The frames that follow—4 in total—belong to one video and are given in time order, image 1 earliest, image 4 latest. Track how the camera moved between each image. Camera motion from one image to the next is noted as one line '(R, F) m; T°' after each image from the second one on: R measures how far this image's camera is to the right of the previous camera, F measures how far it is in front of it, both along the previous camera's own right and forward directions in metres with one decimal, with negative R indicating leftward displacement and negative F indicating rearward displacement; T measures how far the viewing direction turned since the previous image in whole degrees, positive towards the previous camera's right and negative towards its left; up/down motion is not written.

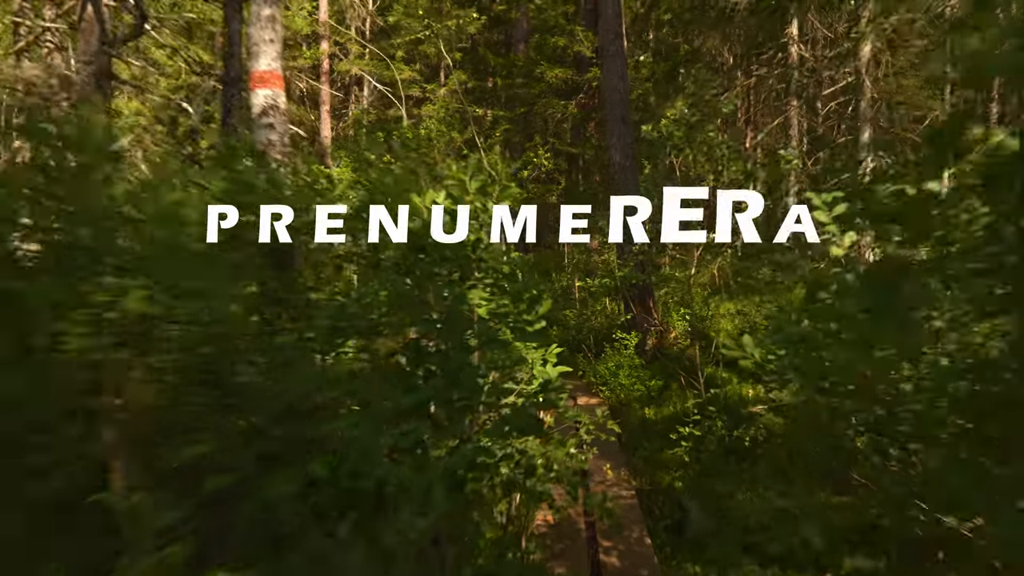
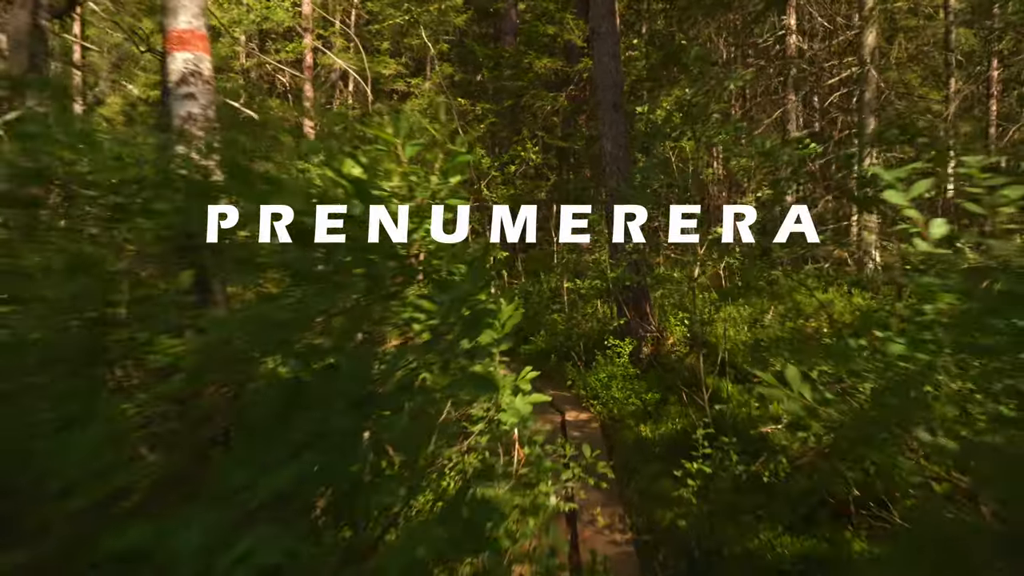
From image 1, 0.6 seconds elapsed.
(+0.1, +0.7) m; +1°
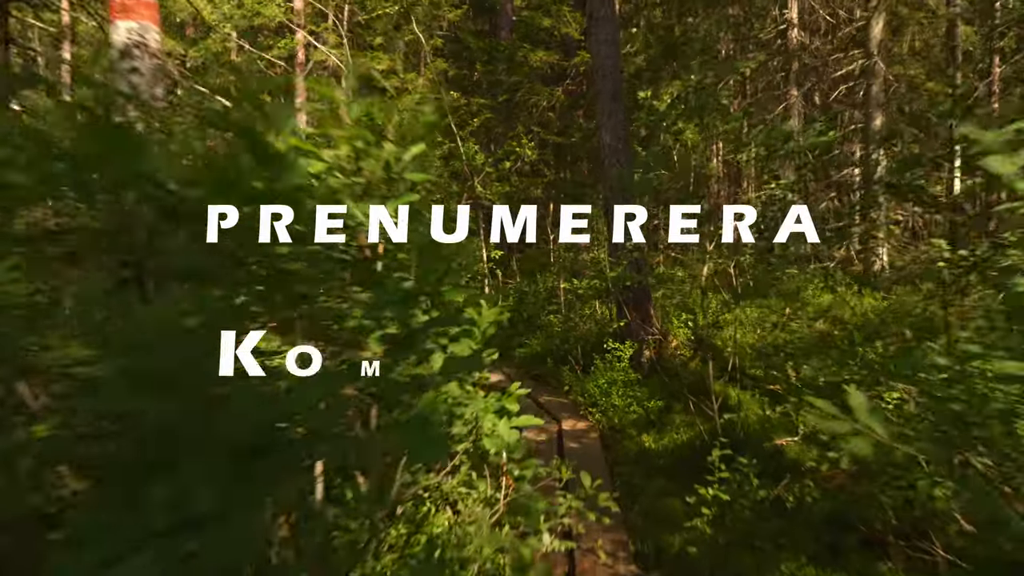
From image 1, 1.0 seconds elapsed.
(0.0, +0.4) m; 0°
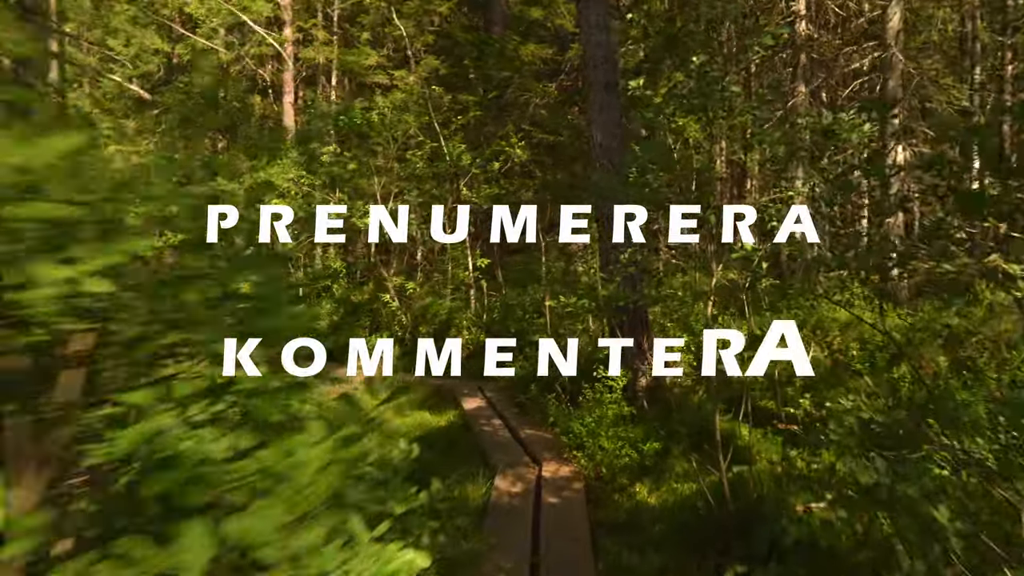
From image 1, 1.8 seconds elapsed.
(+0.2, +0.9) m; 0°
